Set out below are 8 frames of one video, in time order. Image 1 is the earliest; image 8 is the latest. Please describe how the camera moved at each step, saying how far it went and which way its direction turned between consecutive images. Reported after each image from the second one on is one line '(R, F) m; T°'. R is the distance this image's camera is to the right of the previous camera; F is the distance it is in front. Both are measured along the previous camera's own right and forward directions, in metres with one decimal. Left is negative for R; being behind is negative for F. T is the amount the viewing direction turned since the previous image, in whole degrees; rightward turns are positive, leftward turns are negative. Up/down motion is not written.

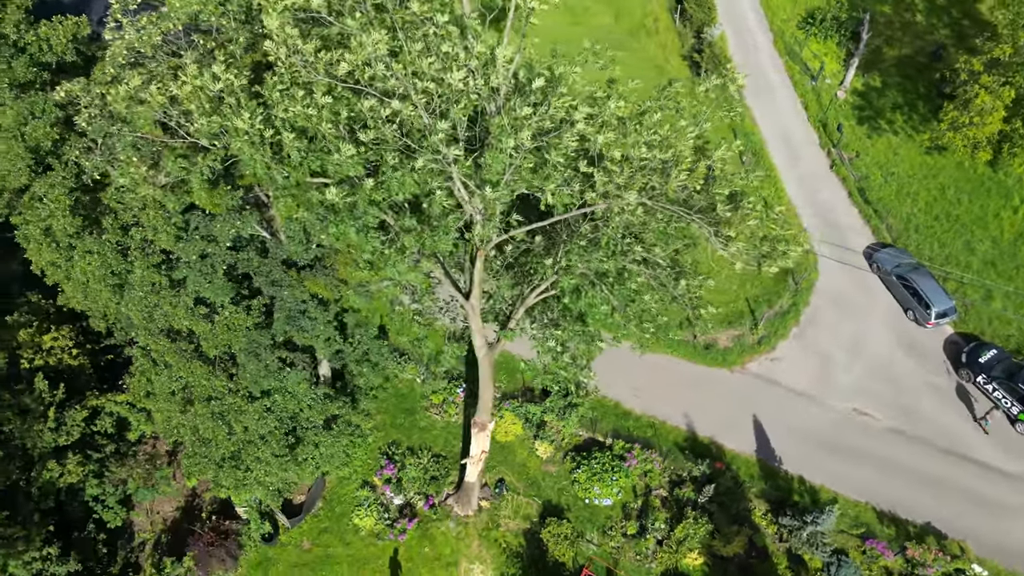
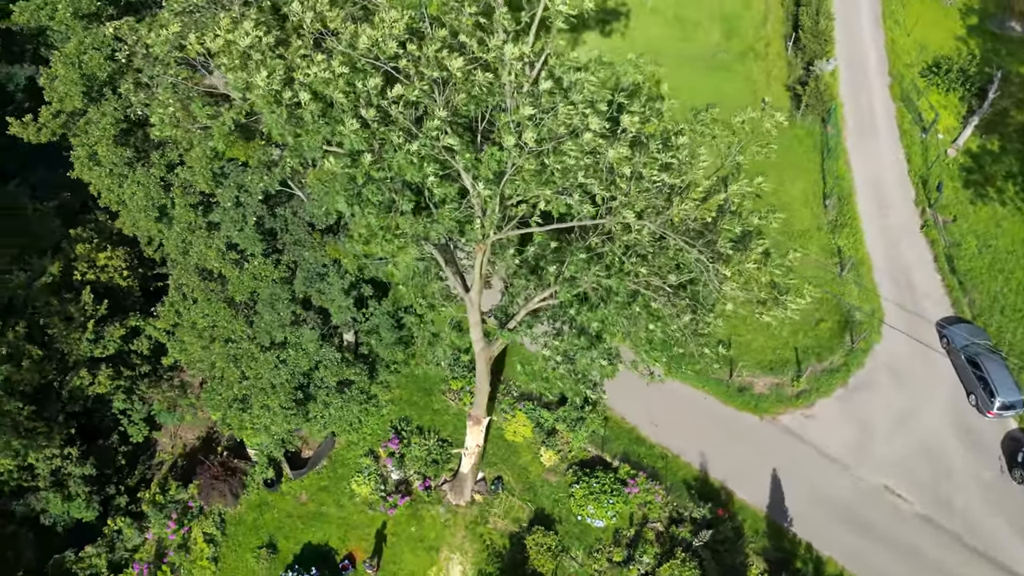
(+1.5, +0.2) m; -7°
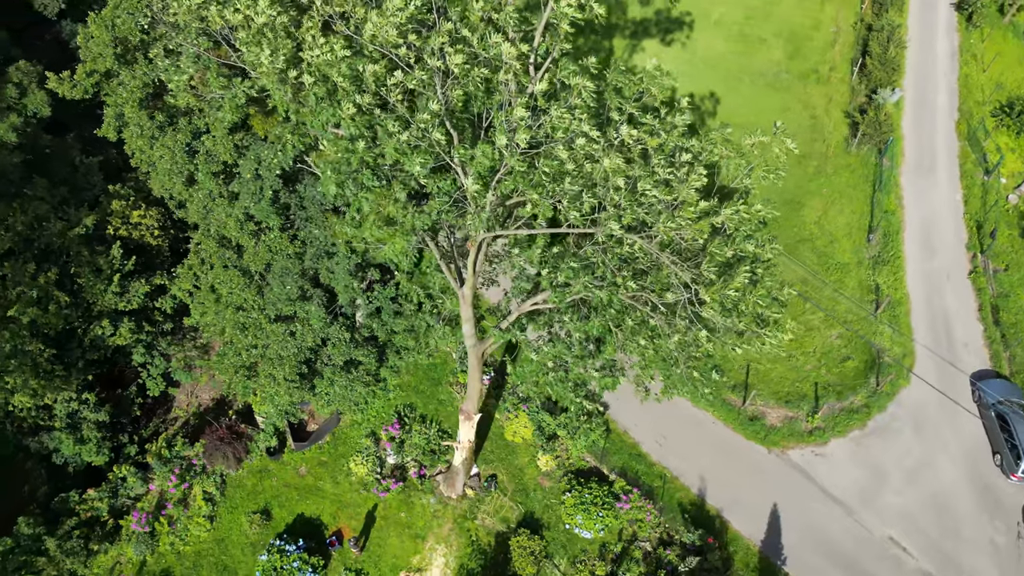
(+1.0, +0.1) m; -4°
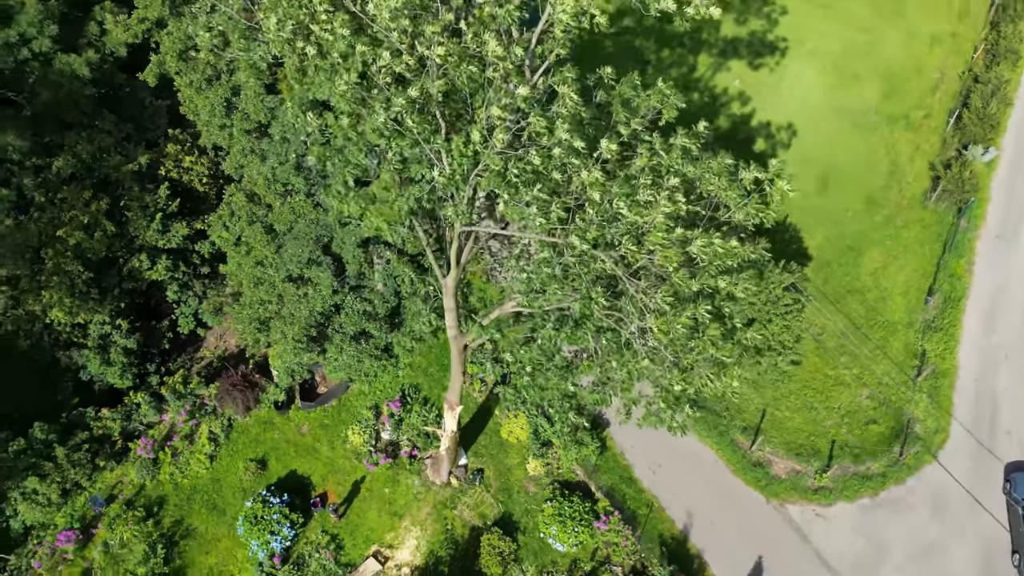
(+1.6, +0.2) m; -7°
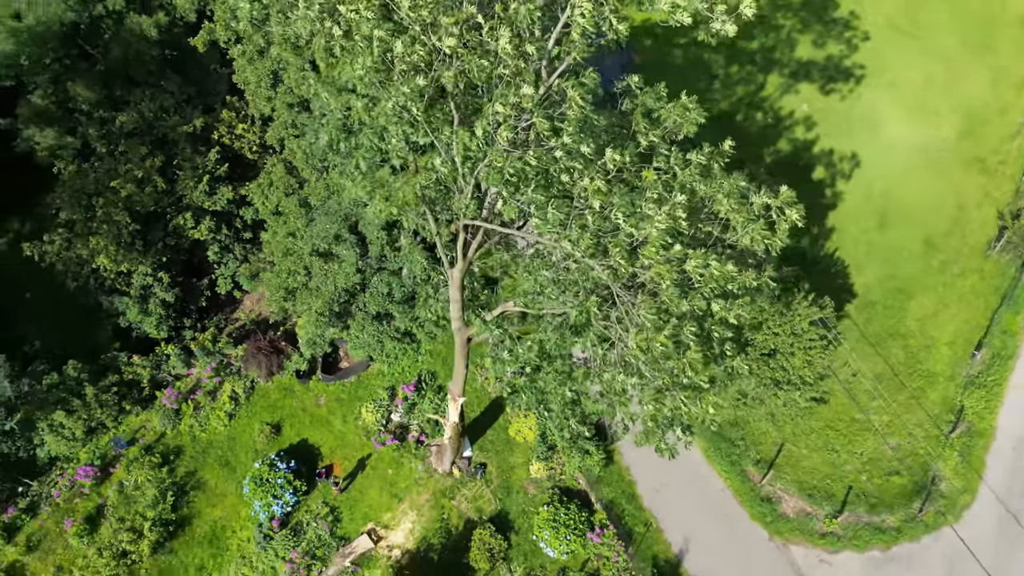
(+0.9, +0.1) m; -5°
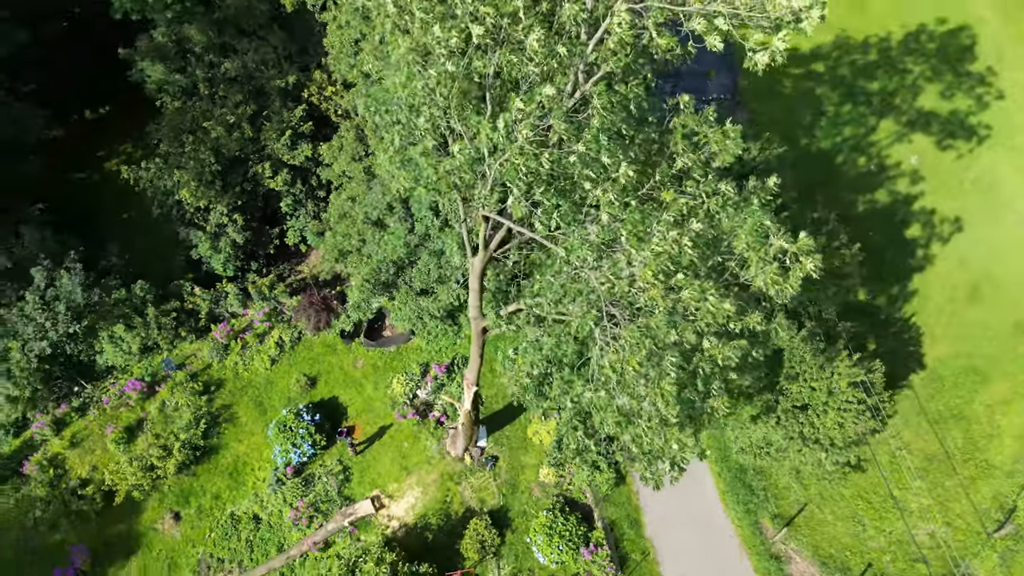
(+1.3, +0.1) m; -8°
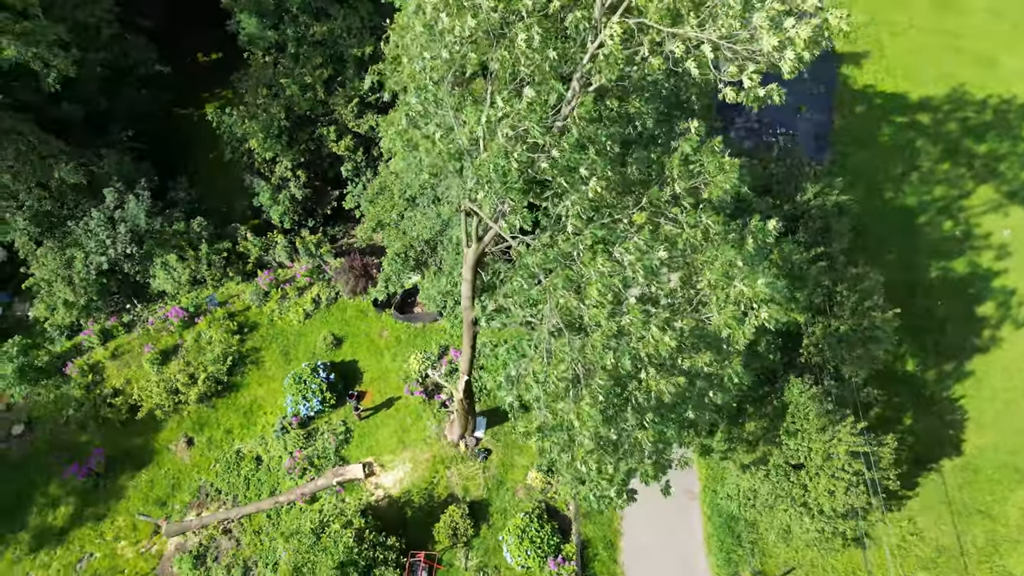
(+1.8, +0.1) m; -7°
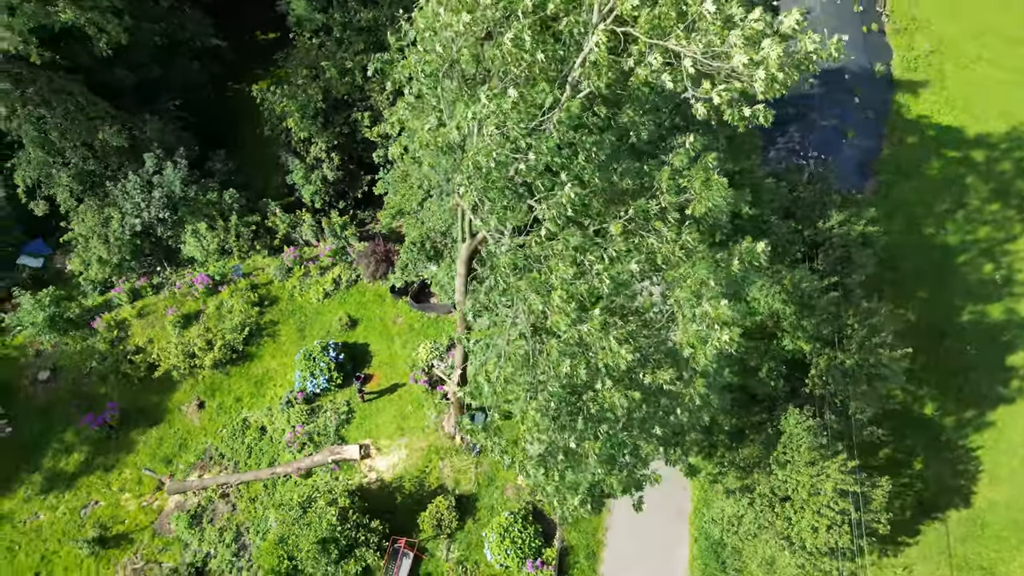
(+1.0, 0.0) m; -4°
